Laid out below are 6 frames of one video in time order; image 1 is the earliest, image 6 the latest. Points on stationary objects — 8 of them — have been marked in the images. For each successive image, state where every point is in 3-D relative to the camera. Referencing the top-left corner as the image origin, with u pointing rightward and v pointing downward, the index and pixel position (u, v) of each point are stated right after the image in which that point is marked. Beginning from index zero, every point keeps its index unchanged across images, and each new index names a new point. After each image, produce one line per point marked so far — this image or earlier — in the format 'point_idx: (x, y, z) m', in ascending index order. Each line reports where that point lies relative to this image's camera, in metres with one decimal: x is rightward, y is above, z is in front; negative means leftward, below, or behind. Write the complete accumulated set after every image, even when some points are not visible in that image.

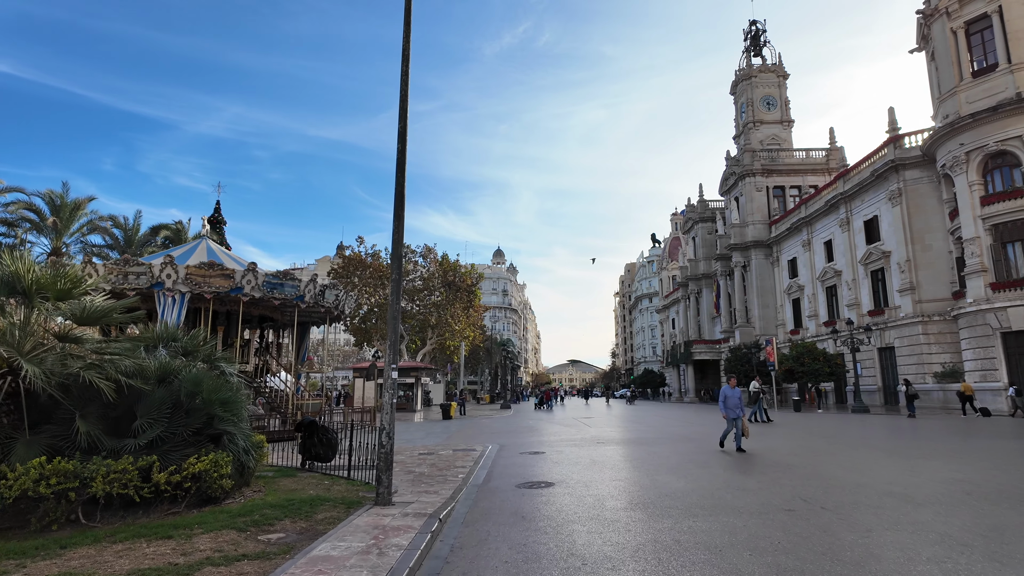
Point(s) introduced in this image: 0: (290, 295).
0: (-6.6, -0.2, +17.2) m
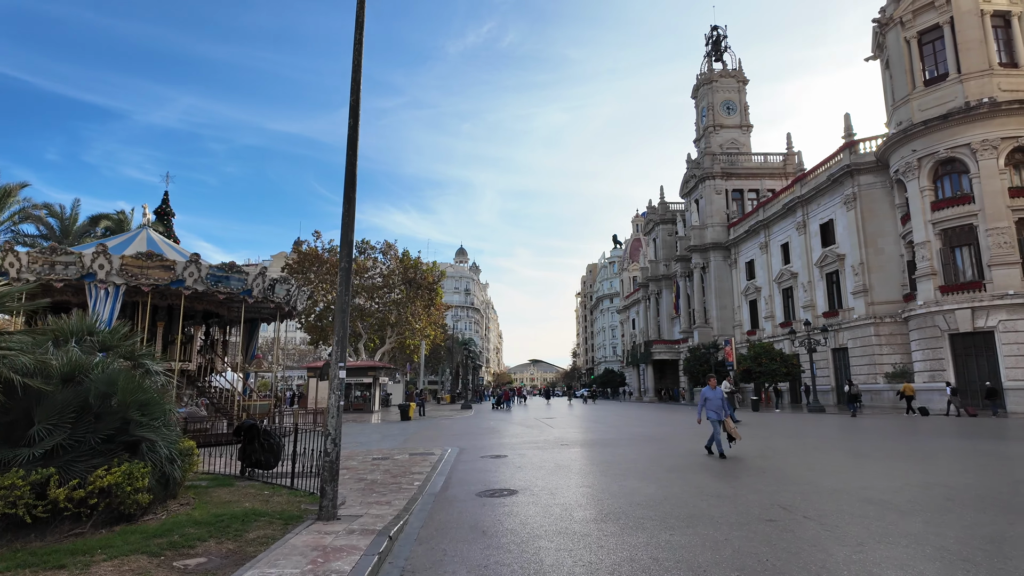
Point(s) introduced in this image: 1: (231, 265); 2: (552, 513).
0: (-7.6, 0.0, +16.1) m
1: (-7.7, +0.7, +16.1) m
2: (+0.4, -2.4, +6.2) m
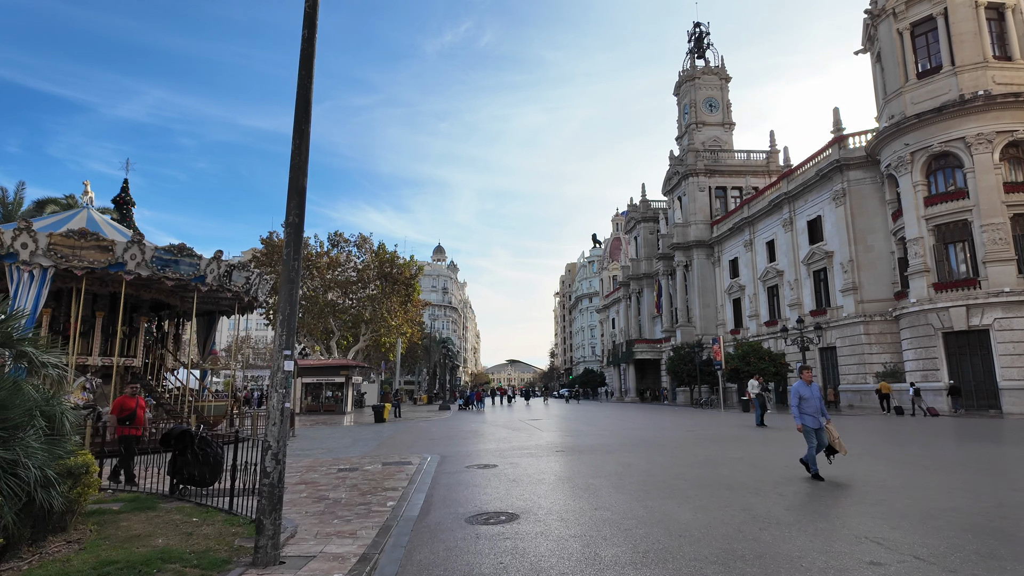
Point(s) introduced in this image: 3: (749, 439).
0: (-7.9, +0.3, +14.3) m
1: (-8.0, +1.0, +14.2) m
2: (+0.5, -2.1, +4.7) m
3: (+5.5, -3.5, +13.6) m
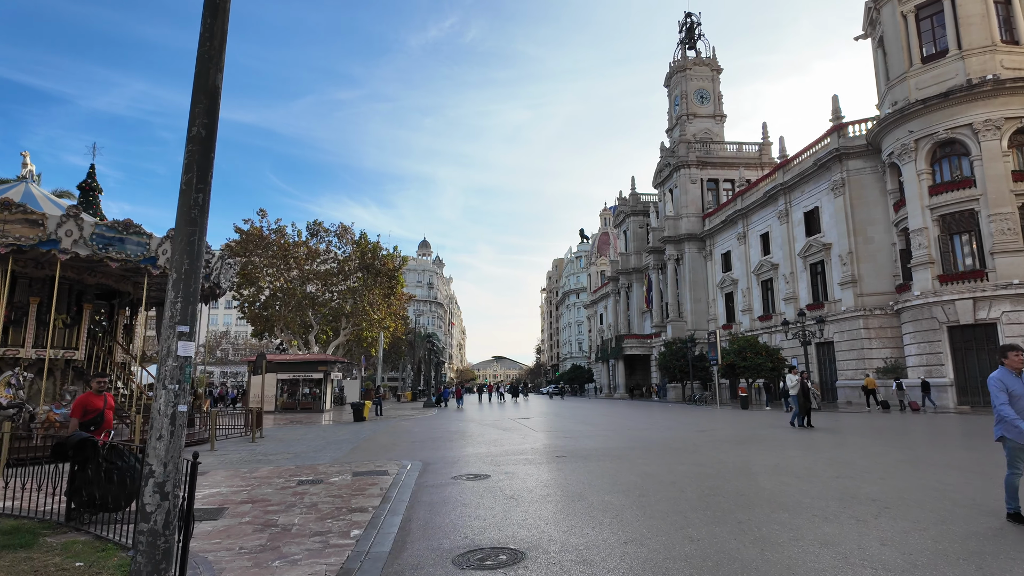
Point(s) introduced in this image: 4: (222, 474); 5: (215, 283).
0: (-8.1, +0.7, +12.5) m
1: (-8.2, +1.4, +12.5) m
2: (+0.5, -1.8, +3.1) m
3: (+5.4, -3.2, +12.2) m
4: (-4.5, -2.9, +9.1) m
5: (-7.7, +0.1, +15.3) m
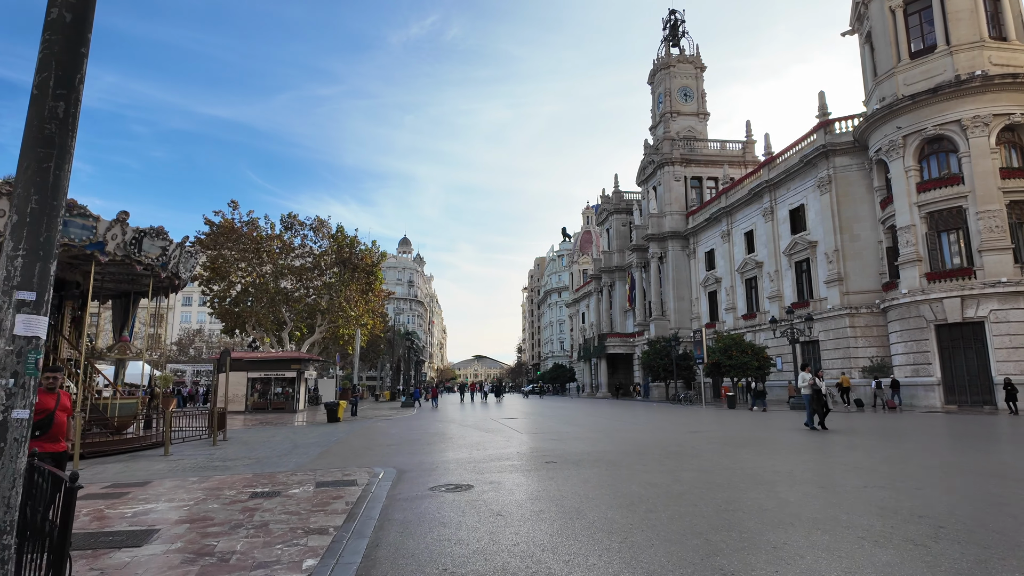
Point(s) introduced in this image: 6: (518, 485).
0: (-8.4, +0.9, +11.3) m
1: (-8.5, +1.6, +11.3) m
2: (+0.5, -1.6, +2.2) m
3: (+5.1, -3.0, +11.4) m
4: (-4.7, -2.7, +8.0) m
5: (-8.1, +0.4, +14.1) m
6: (+0.1, -2.4, +7.1) m
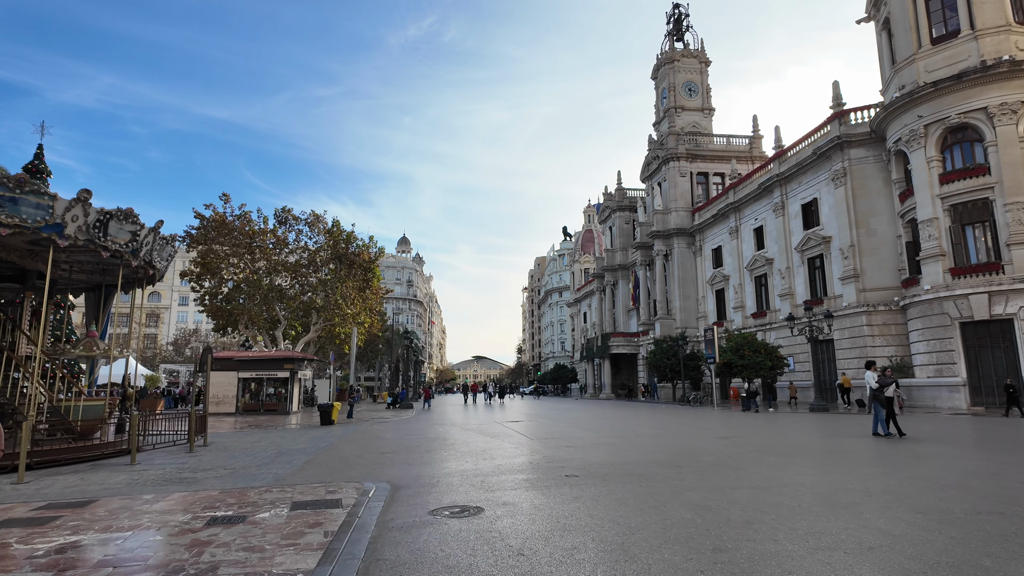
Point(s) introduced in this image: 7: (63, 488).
0: (-8.2, +1.1, +10.0) m
1: (-8.3, +1.8, +10.0) m
2: (+0.7, -1.4, +0.9) m
3: (+5.2, -2.8, +10.1) m
4: (-4.5, -2.5, +6.7) m
5: (-7.9, +0.6, +12.8) m
6: (+0.3, -2.2, +5.8) m
7: (-6.2, -2.7, +8.1) m
